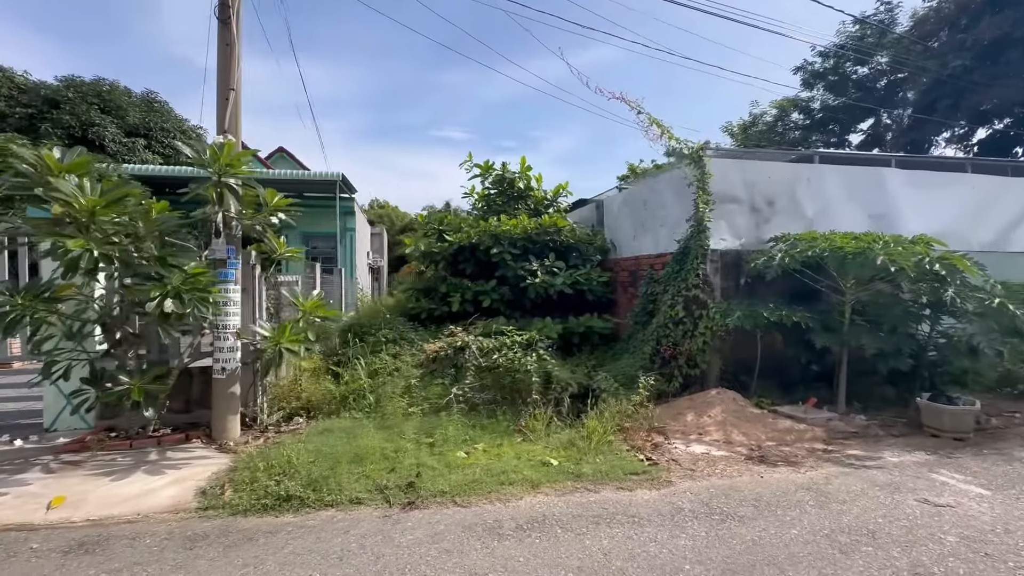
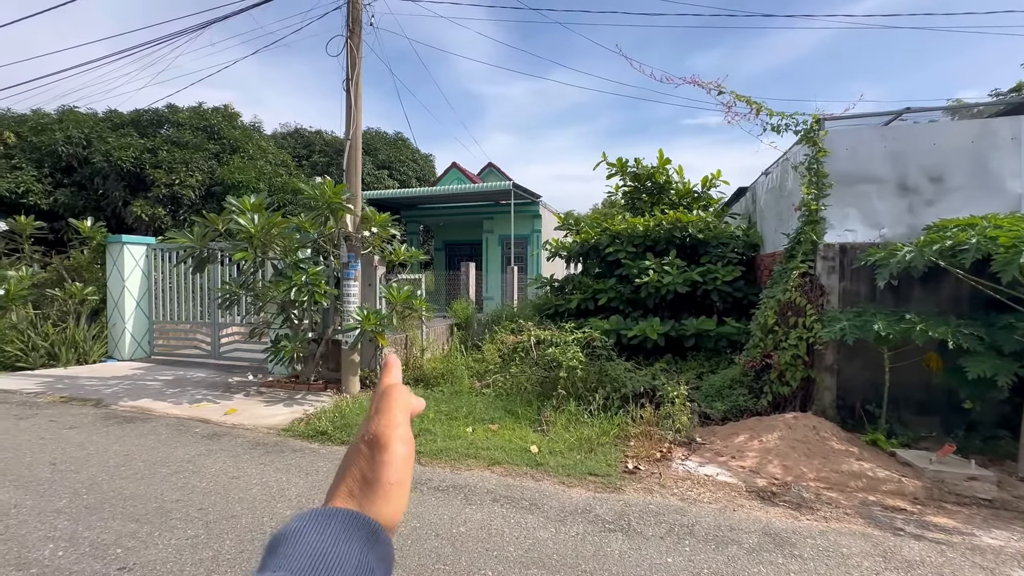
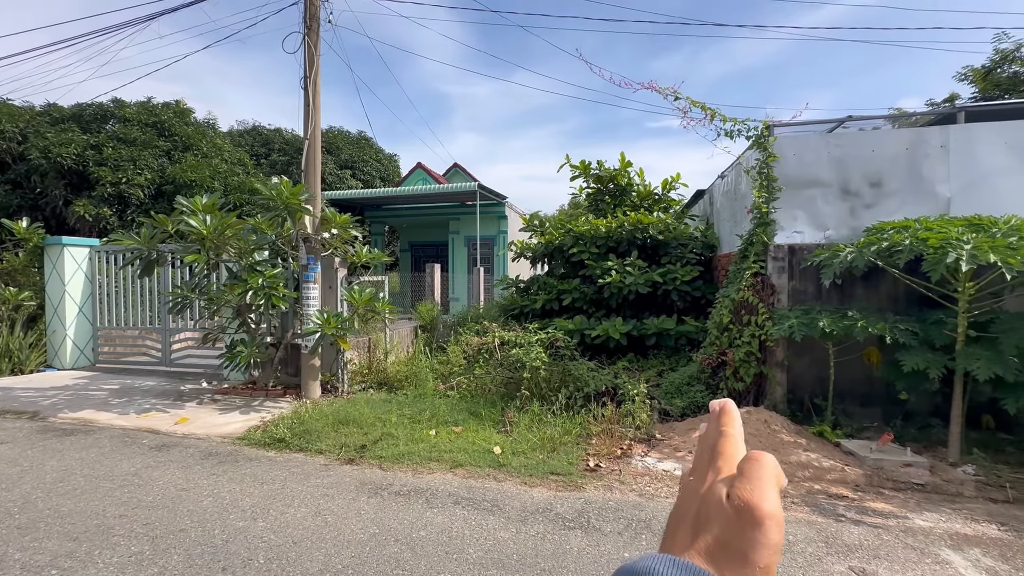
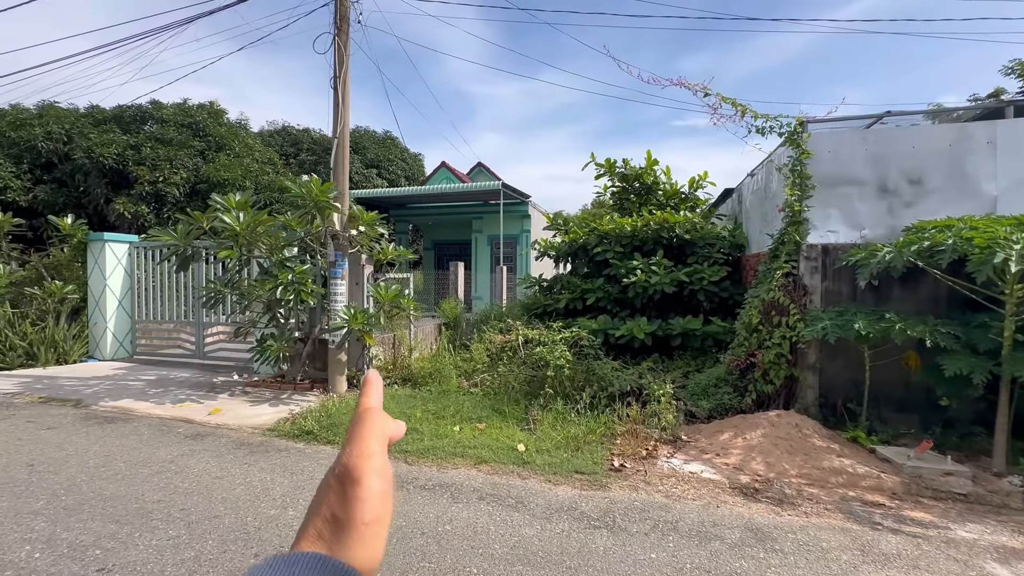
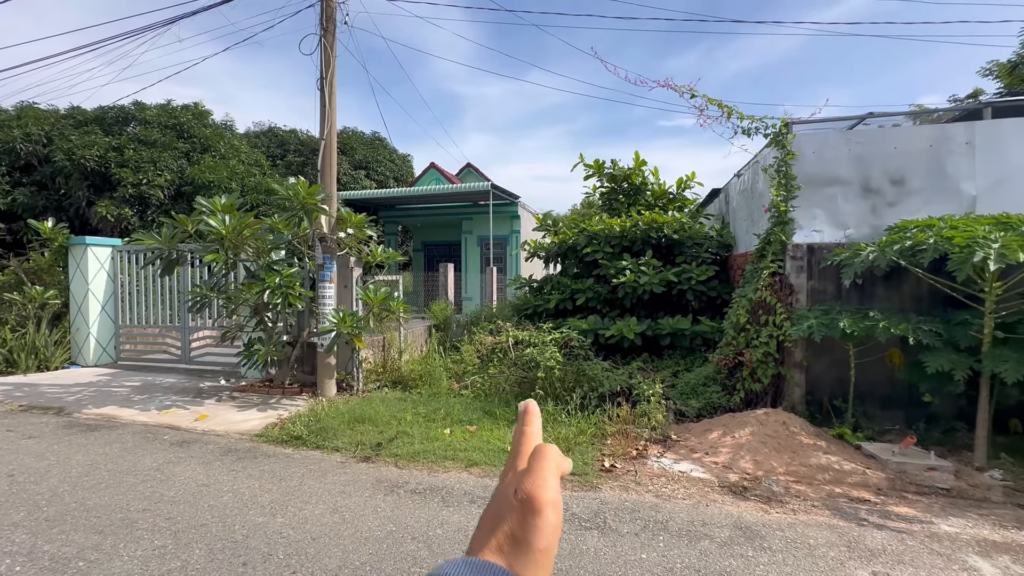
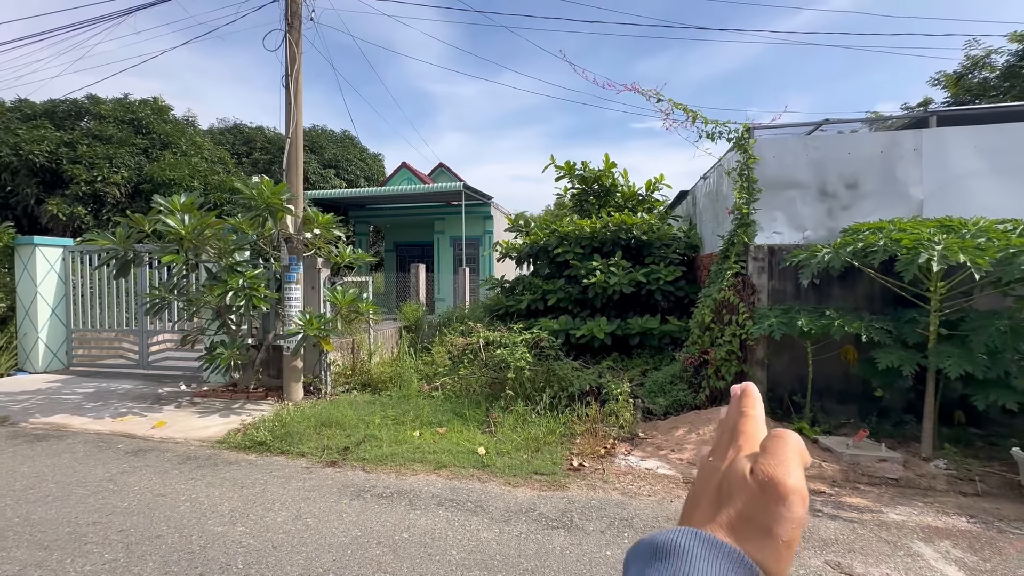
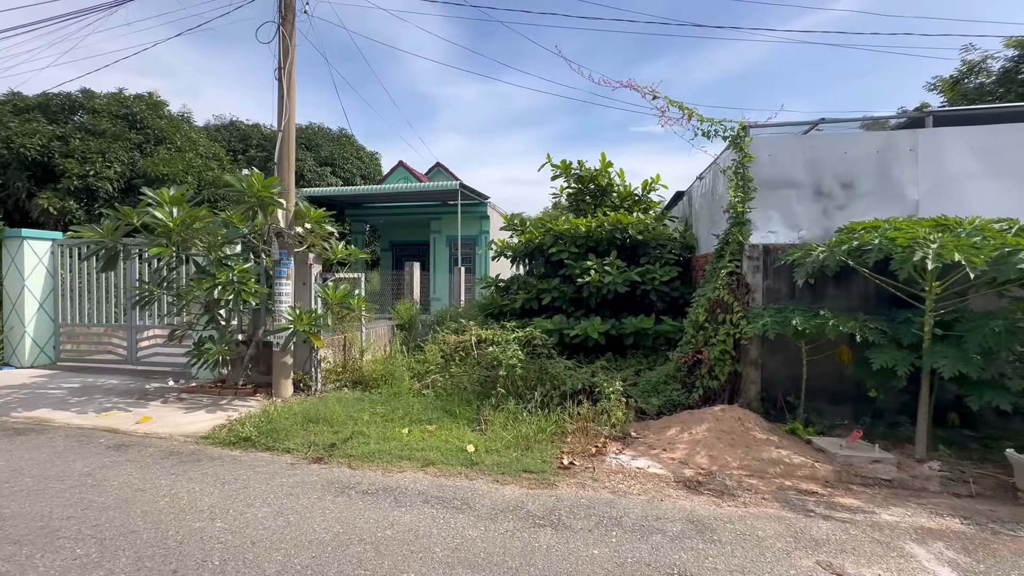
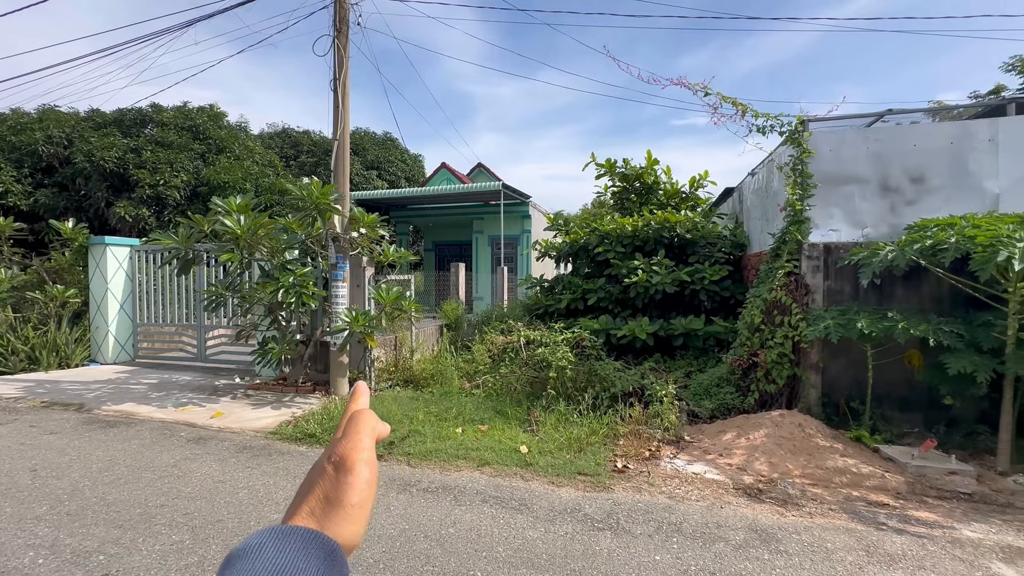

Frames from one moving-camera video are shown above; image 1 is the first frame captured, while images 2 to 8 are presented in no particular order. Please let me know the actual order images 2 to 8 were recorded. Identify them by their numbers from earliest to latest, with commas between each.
7, 4, 2, 8, 5, 3, 6
